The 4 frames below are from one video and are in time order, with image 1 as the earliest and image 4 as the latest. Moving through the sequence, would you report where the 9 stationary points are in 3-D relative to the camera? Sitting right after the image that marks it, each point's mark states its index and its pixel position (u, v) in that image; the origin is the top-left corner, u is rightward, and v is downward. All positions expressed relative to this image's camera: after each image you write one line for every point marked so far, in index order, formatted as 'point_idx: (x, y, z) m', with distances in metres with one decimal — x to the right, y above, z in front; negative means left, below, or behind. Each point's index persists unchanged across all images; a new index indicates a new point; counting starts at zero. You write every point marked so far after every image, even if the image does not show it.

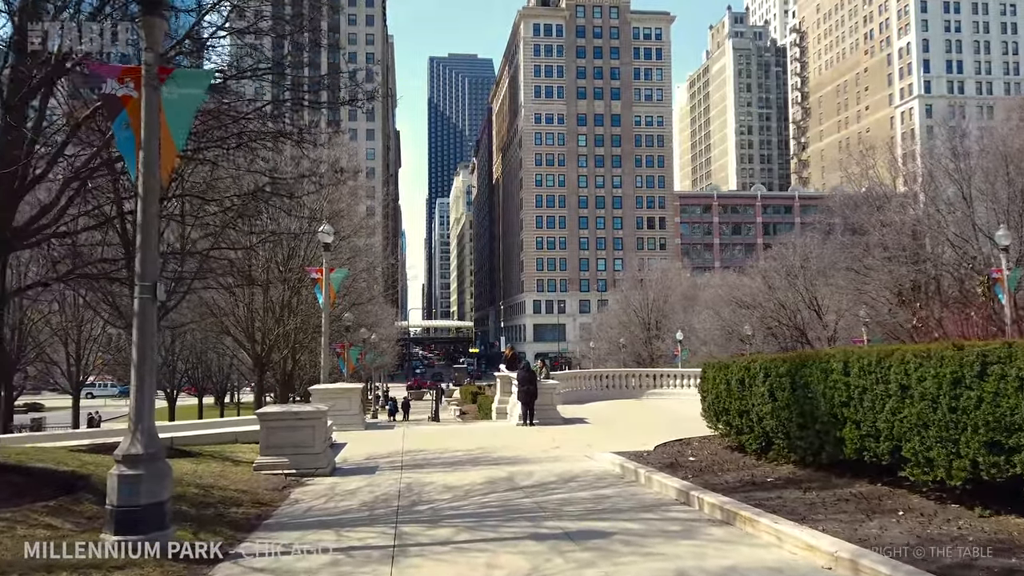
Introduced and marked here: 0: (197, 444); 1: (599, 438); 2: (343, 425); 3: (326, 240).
0: (-6.0, -2.9, +13.5) m
1: (+1.9, -3.1, +15.1) m
2: (-4.1, -3.3, +17.5) m
3: (-4.9, +1.3, +19.1) m
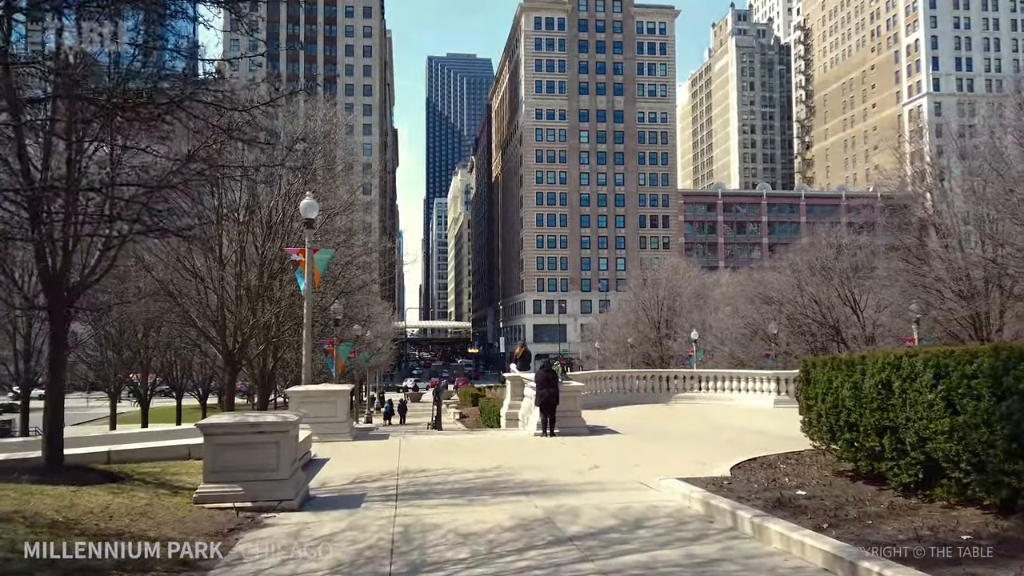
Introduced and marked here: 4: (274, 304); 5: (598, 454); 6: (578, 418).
0: (-5.6, -2.6, +10.6) m
1: (+2.3, -2.8, +12.2) m
2: (-3.8, -3.0, +14.6) m
3: (-4.6, +1.6, +16.2) m
4: (-6.2, -0.4, +18.8) m
5: (+1.5, -2.7, +11.9) m
6: (+1.4, -2.8, +15.2) m
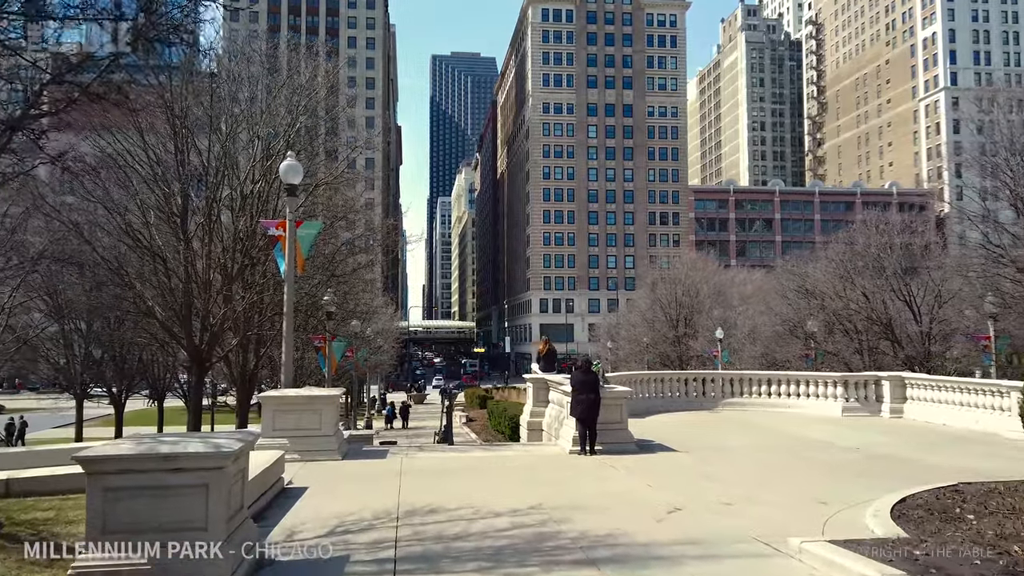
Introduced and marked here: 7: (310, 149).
0: (-5.1, -2.2, +7.6) m
1: (+2.7, -2.5, +9.2) m
2: (-3.3, -2.6, +11.5) m
3: (-4.1, +2.0, +13.2) m
4: (-5.7, 0.0, +15.8) m
5: (+1.9, -2.4, +8.9) m
6: (+1.9, -2.4, +12.2) m
7: (-5.1, +3.4, +18.2) m
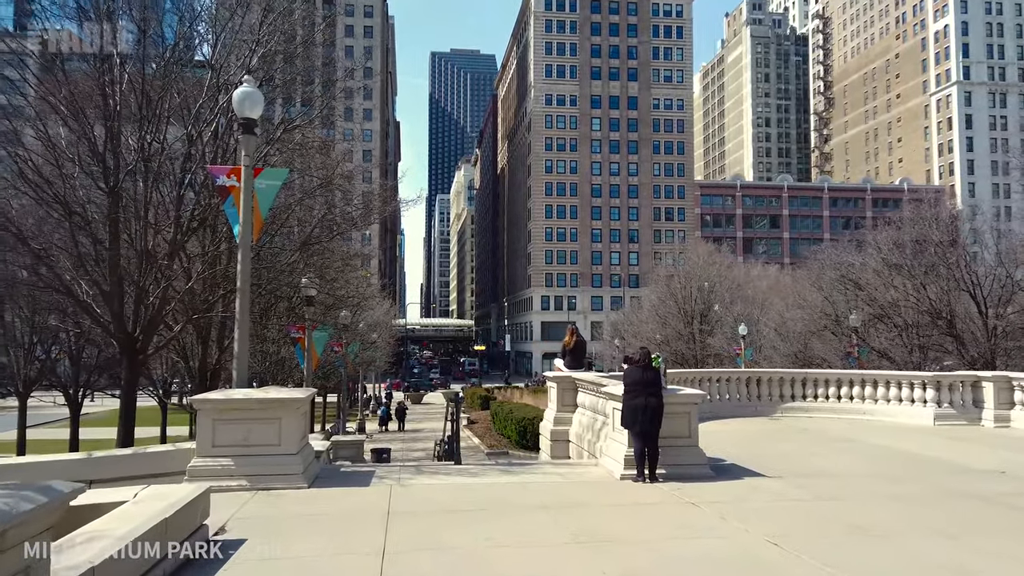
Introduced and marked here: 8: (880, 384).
0: (-4.7, -1.8, +4.4) m
1: (+3.1, -2.0, +6.0) m
2: (-2.9, -2.2, +8.3) m
3: (-3.7, +2.4, +10.0) m
4: (-5.3, +0.4, +12.6) m
5: (+2.3, -2.0, +5.7) m
6: (+2.3, -2.0, +9.0) m
7: (-4.7, +3.8, +15.0) m
8: (+7.8, -2.0, +15.4) m
